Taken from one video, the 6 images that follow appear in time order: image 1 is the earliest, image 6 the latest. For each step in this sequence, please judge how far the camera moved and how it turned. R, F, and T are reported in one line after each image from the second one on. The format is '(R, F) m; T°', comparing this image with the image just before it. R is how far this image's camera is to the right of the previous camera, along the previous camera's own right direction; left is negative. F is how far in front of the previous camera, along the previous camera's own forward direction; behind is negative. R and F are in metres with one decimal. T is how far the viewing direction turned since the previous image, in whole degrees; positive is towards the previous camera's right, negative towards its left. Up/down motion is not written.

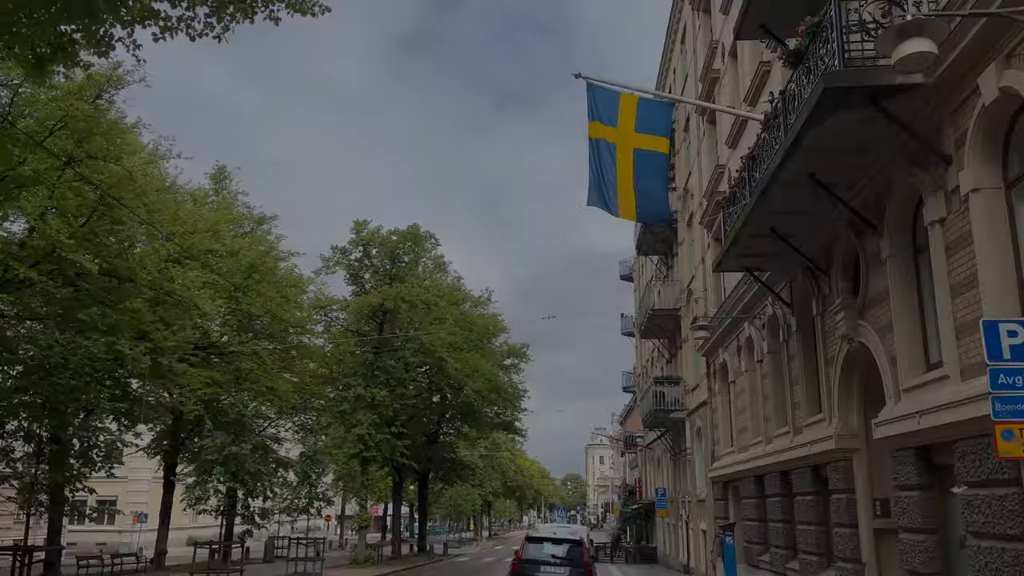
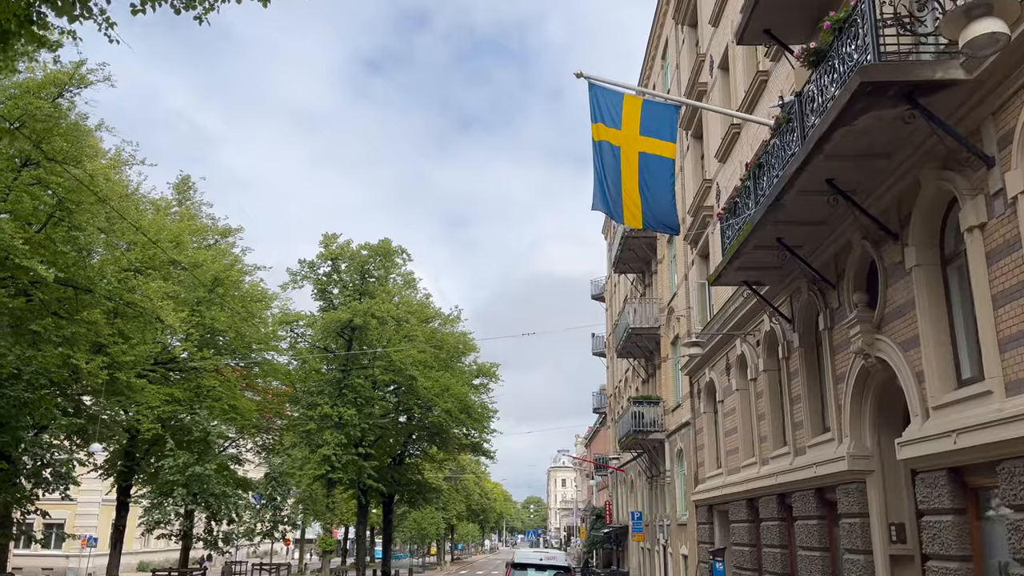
(-0.4, +0.6) m; +3°
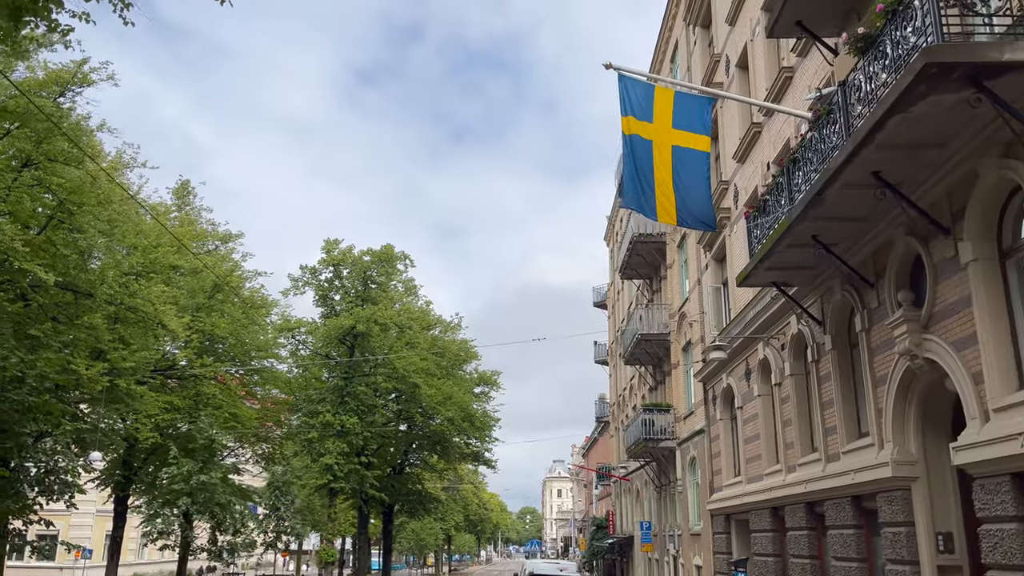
(-0.4, +0.4) m; 0°
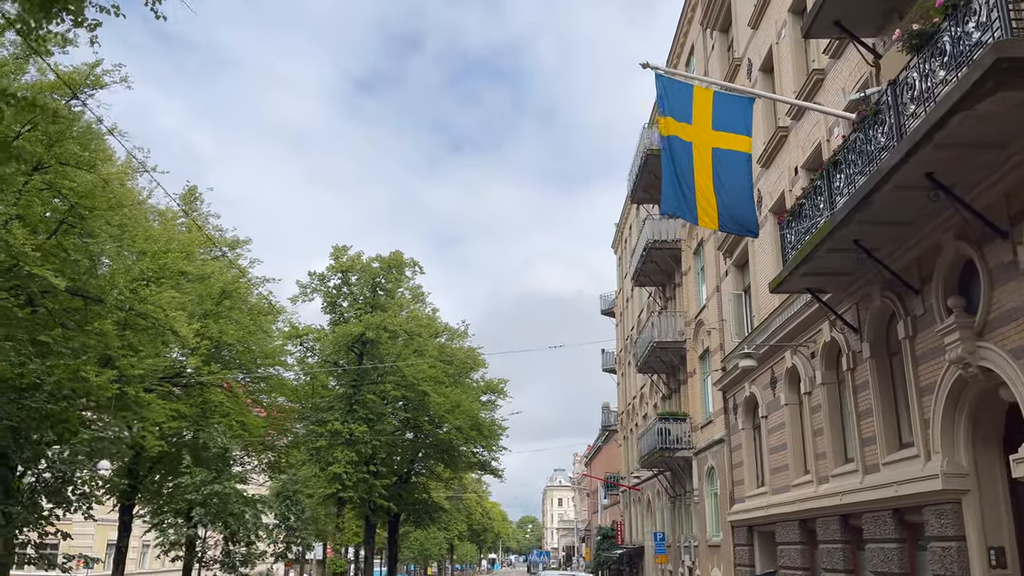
(-0.4, +0.3) m; 0°
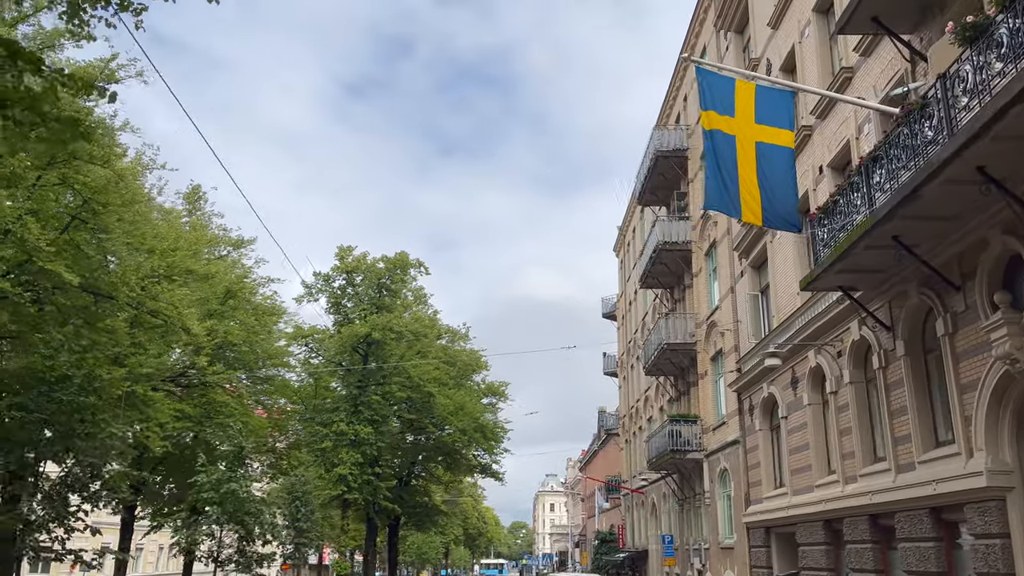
(-0.6, +0.1) m; +1°
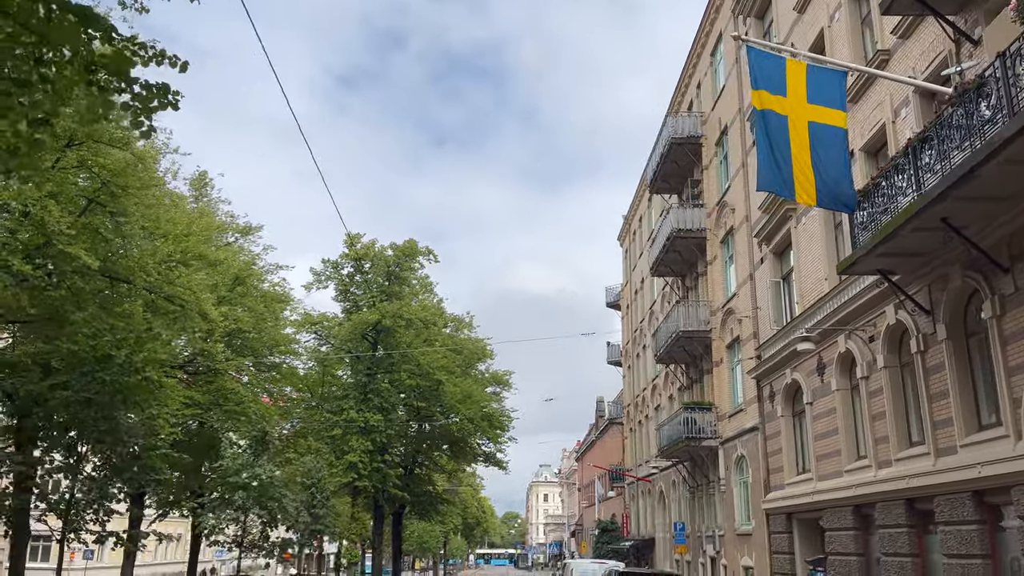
(-0.6, +0.1) m; +1°
